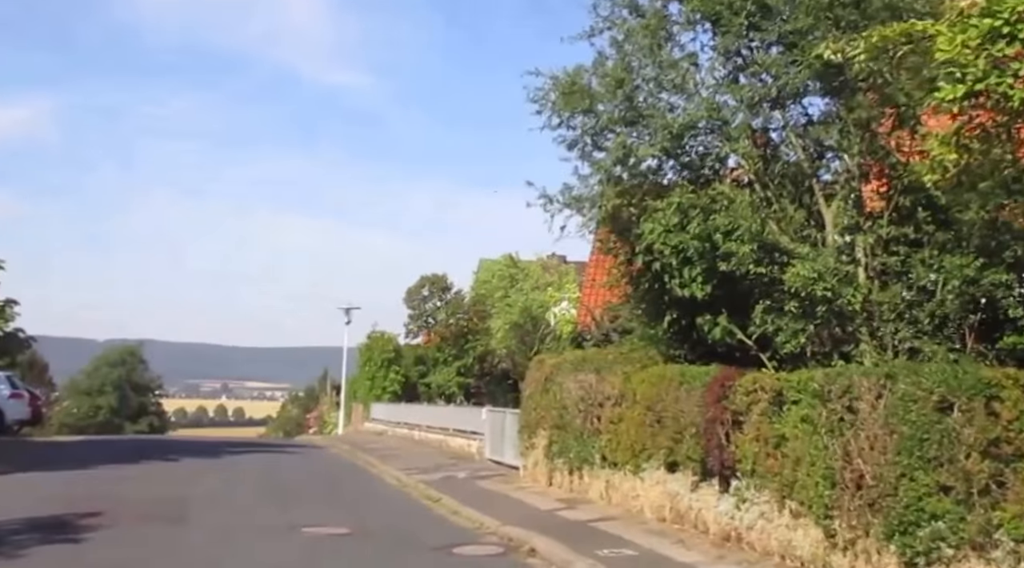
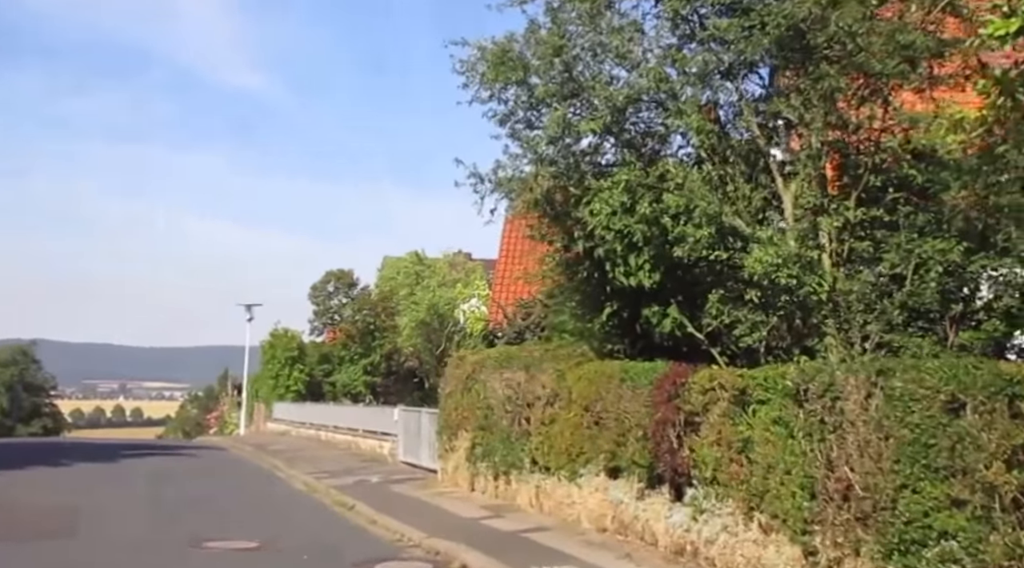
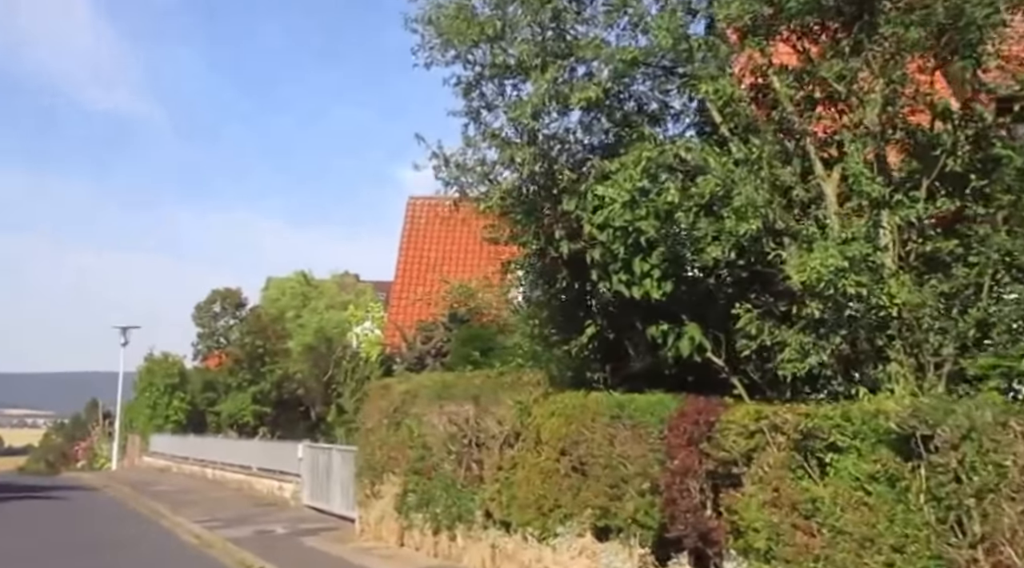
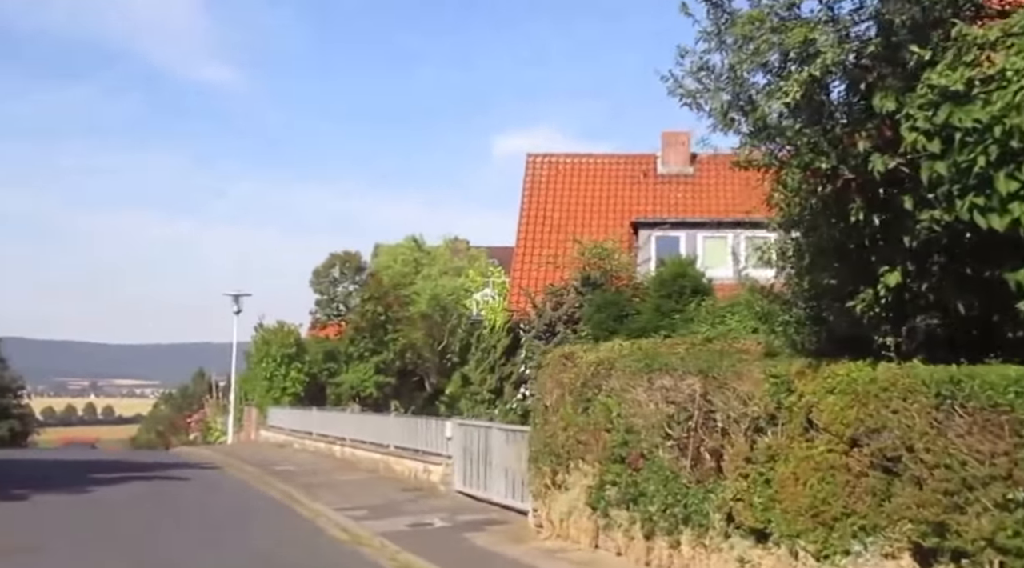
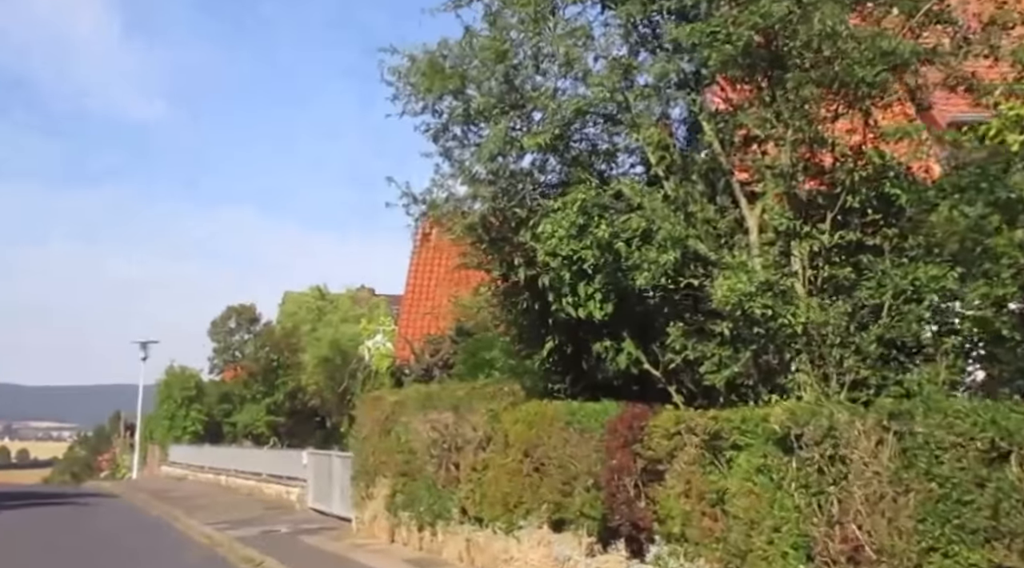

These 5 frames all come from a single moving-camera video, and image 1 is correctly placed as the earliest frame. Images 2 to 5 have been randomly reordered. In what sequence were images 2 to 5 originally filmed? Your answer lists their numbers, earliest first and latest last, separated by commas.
2, 5, 3, 4
